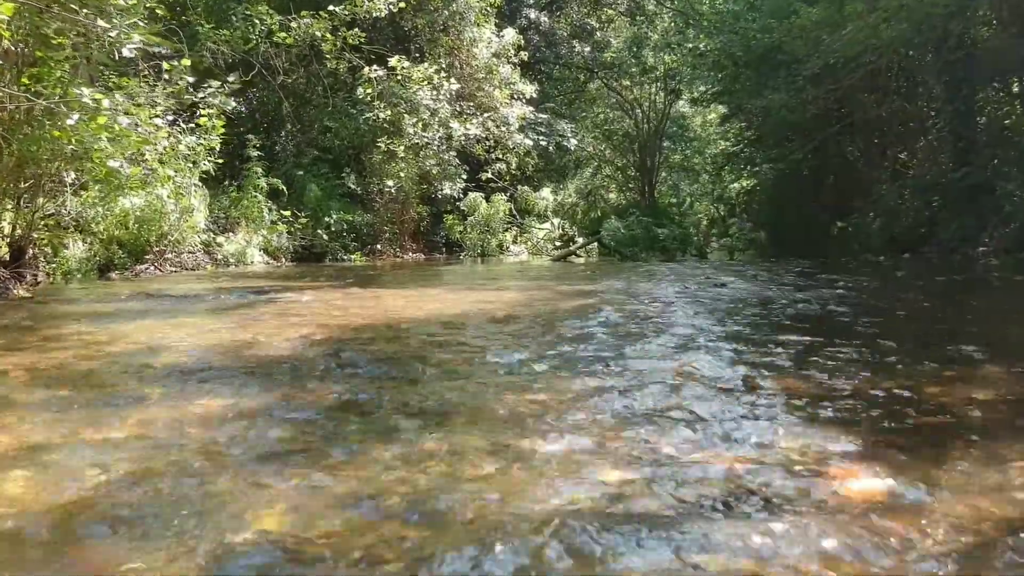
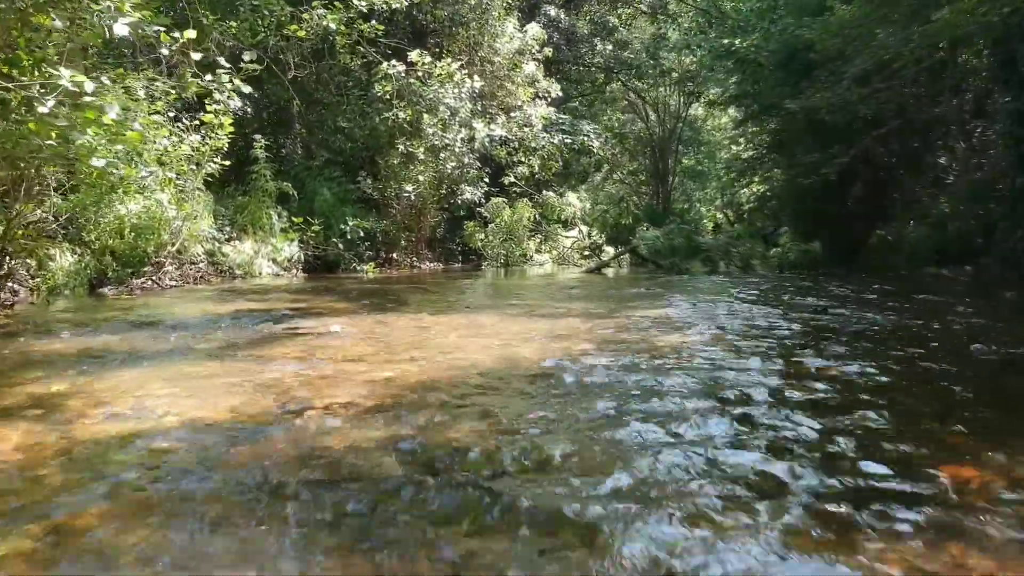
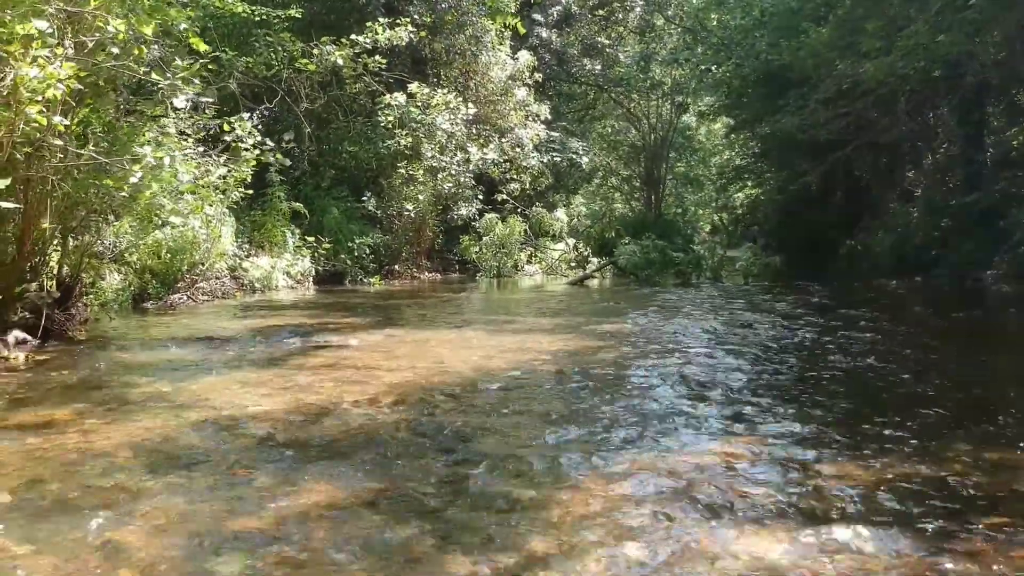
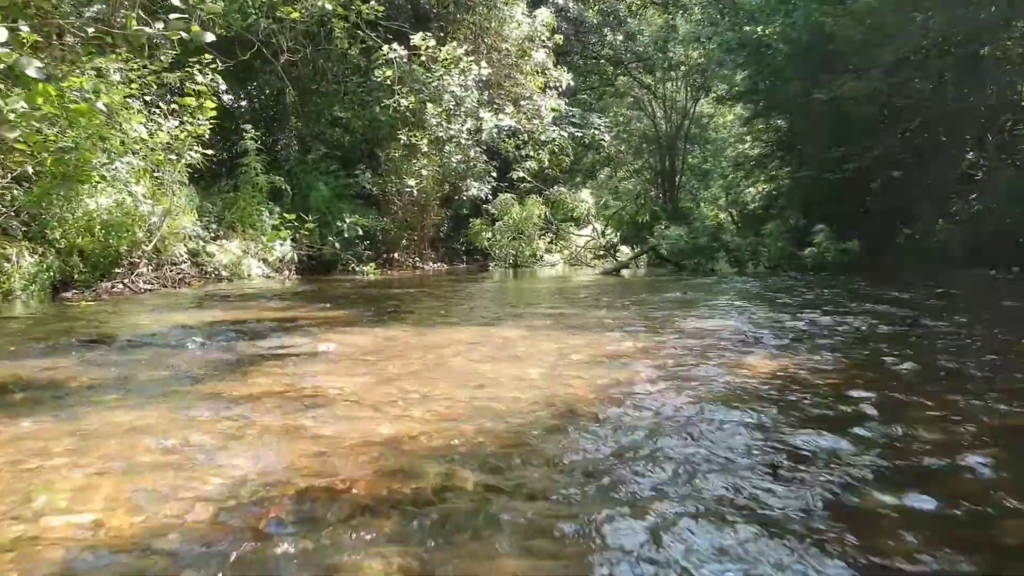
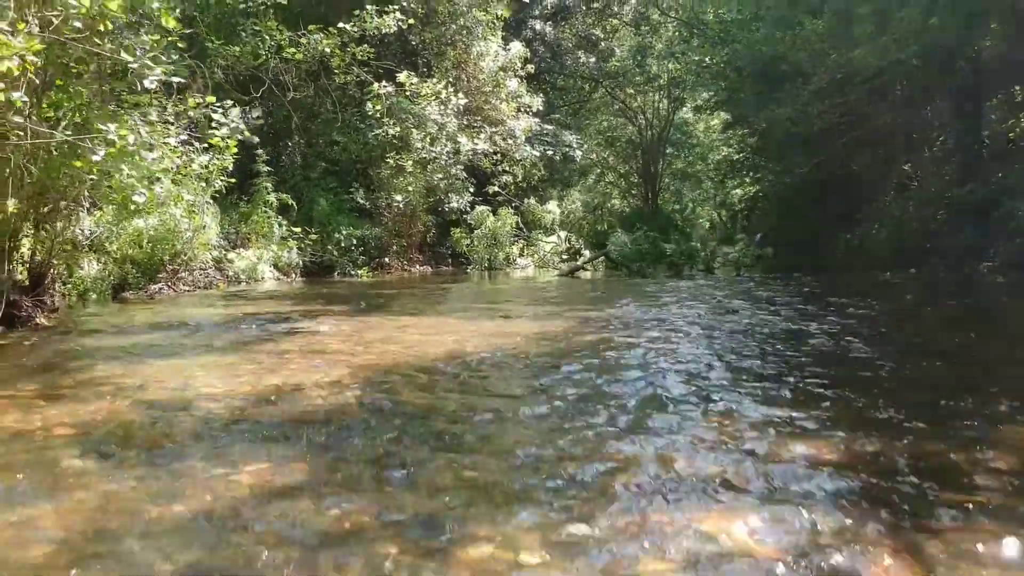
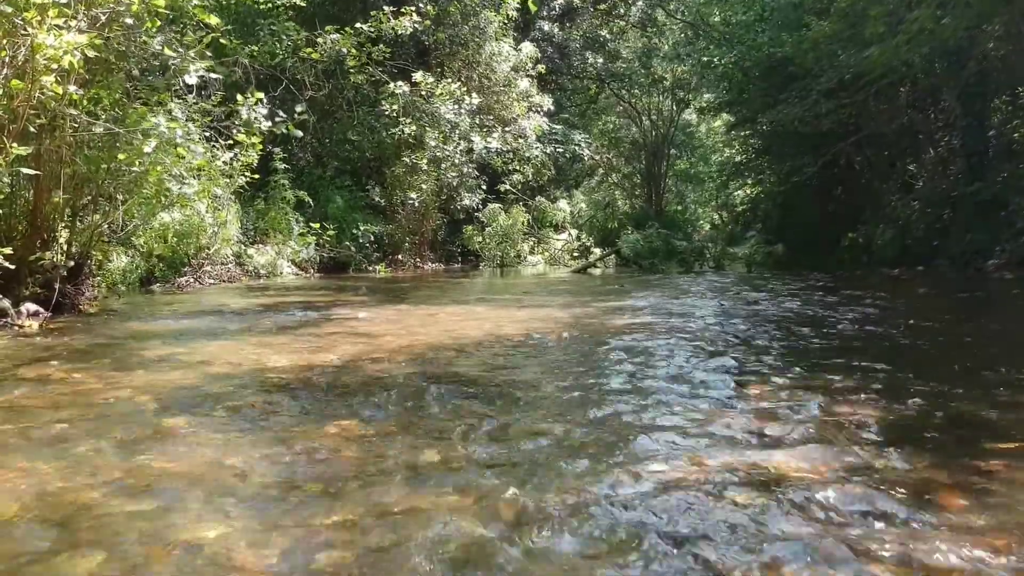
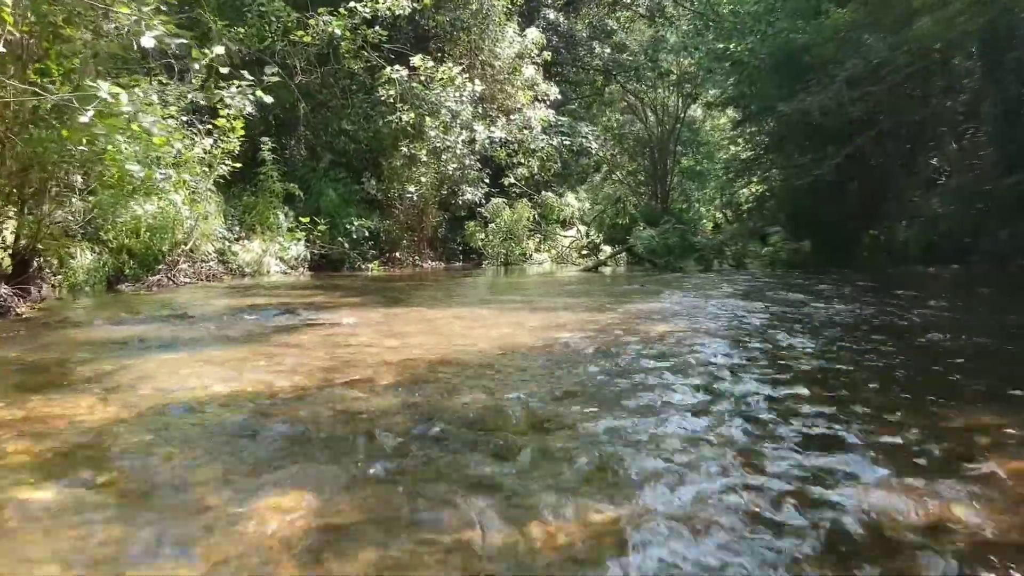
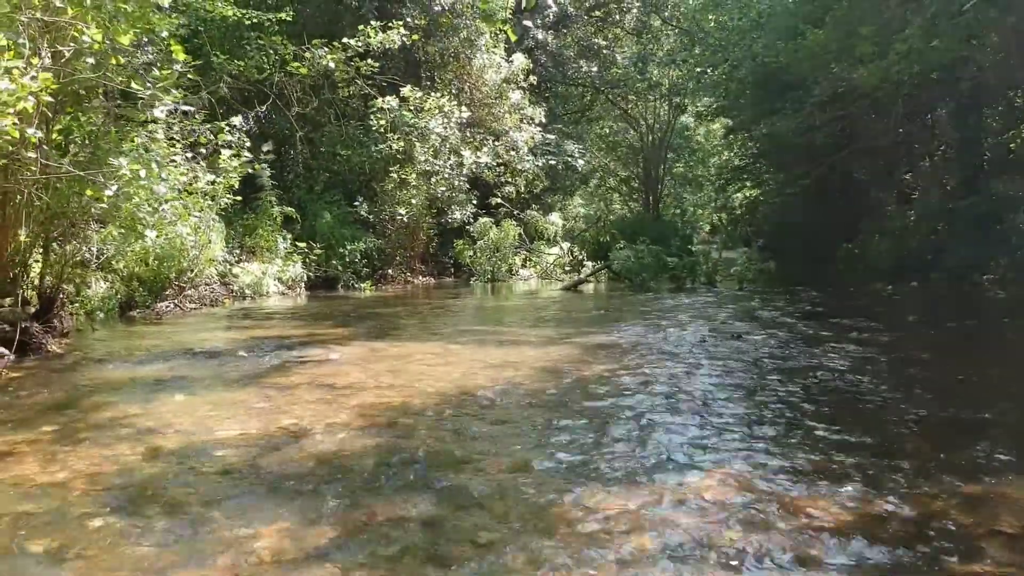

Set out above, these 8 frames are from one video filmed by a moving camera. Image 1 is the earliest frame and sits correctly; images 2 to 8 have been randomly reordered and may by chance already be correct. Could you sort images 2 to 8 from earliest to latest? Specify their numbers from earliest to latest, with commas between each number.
5, 8, 3, 6, 7, 2, 4
